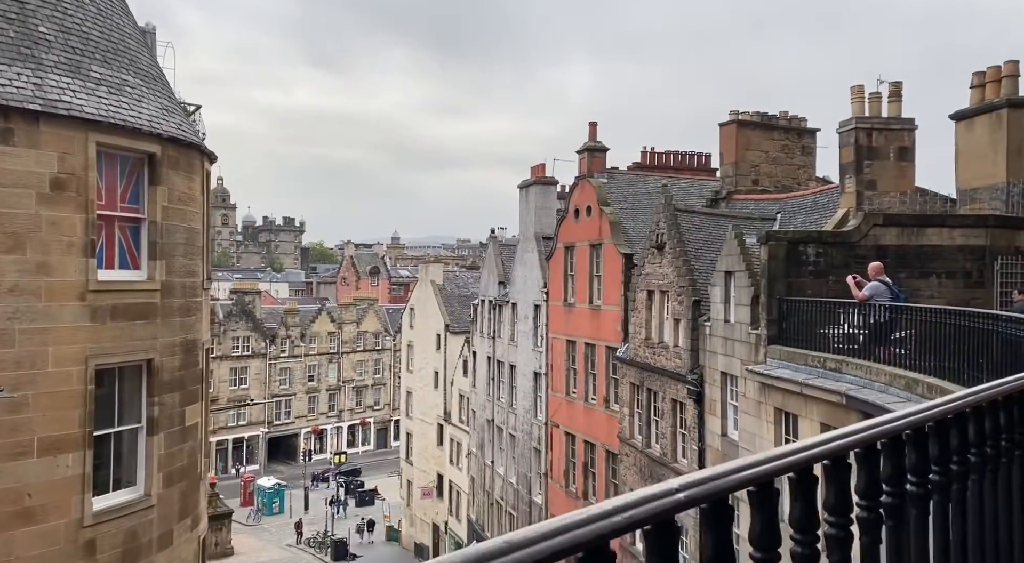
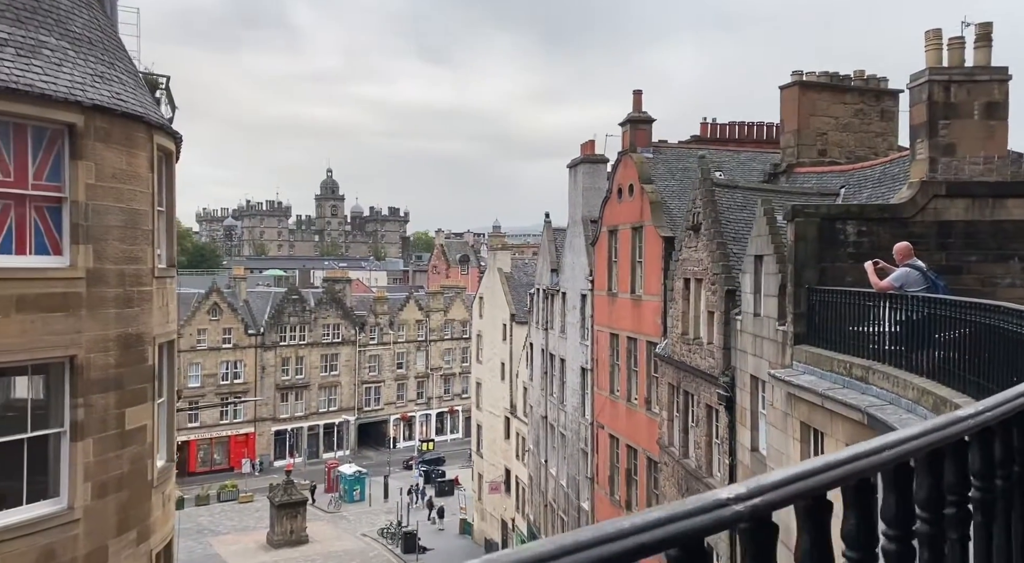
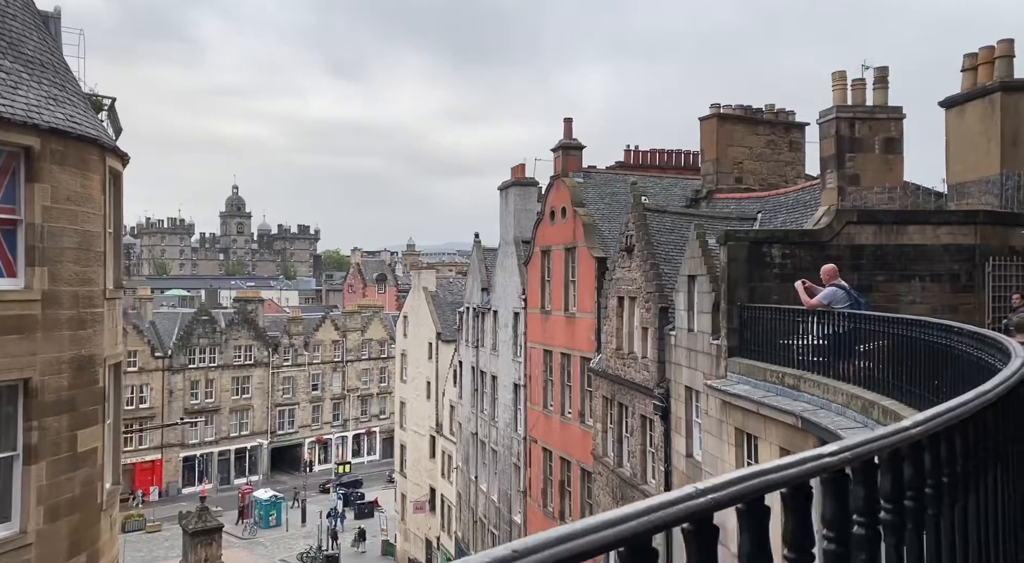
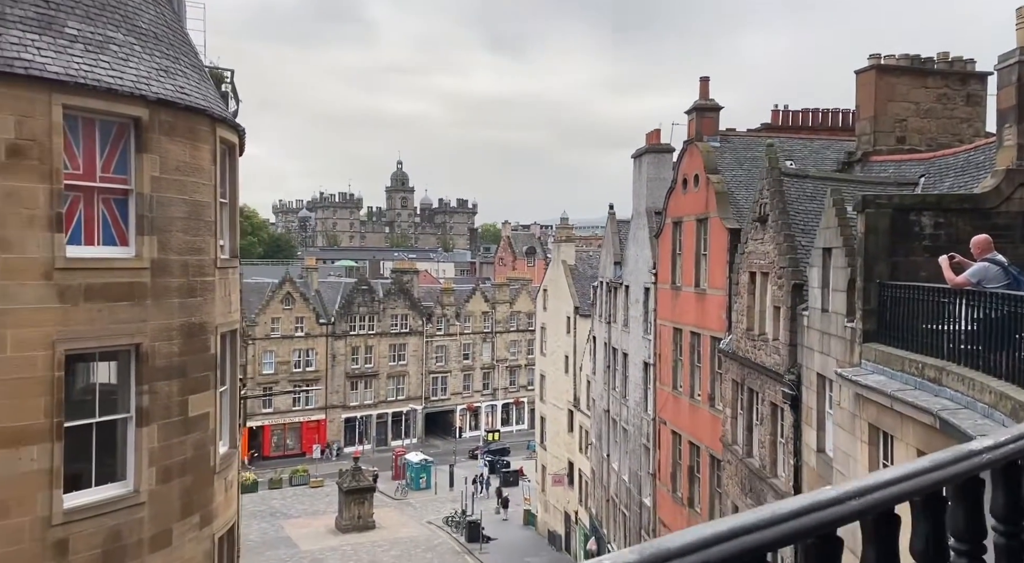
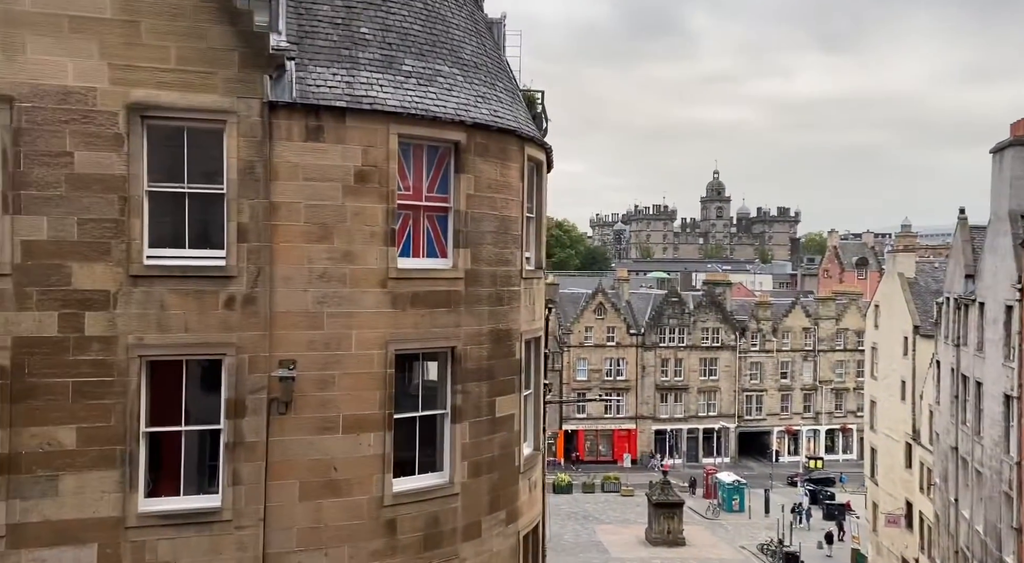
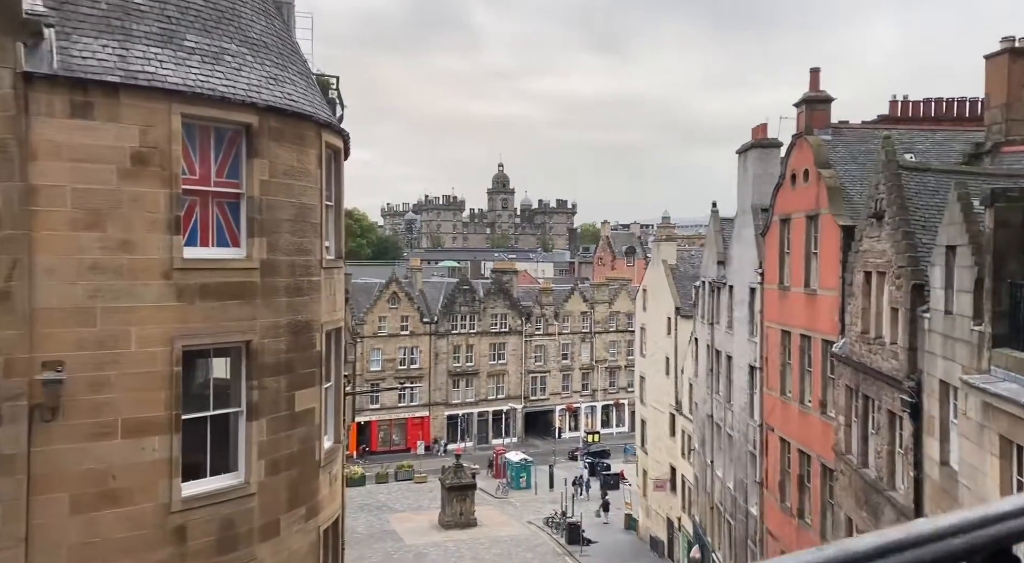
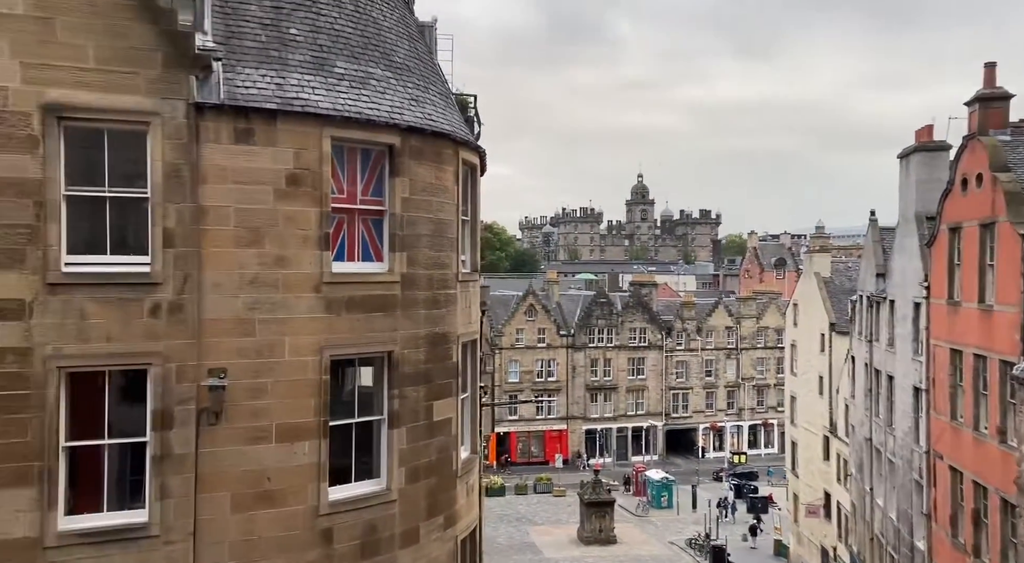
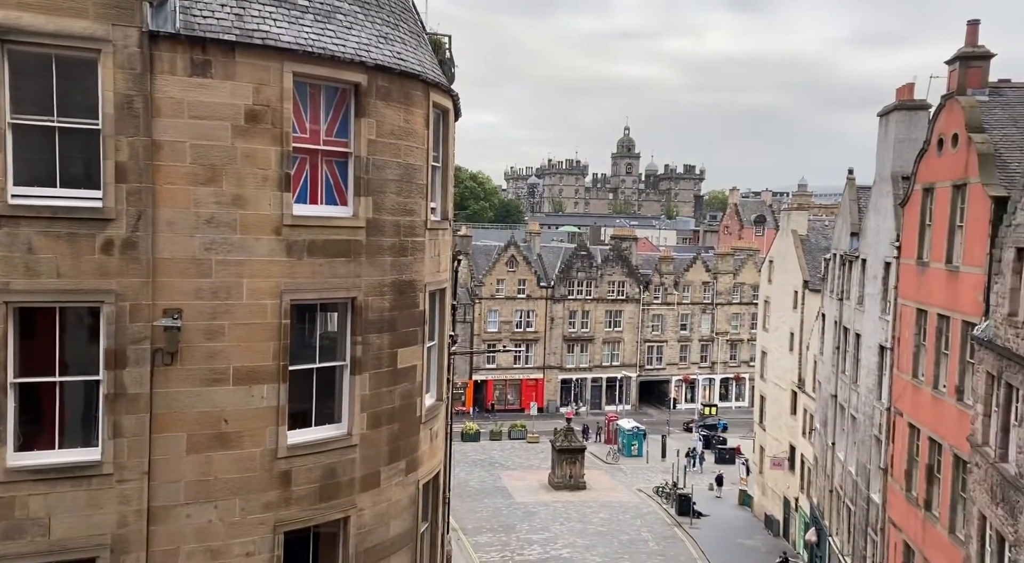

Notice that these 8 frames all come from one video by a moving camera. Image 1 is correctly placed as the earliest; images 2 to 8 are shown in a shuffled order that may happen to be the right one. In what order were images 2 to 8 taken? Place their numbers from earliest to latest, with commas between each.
3, 2, 4, 6, 7, 5, 8
